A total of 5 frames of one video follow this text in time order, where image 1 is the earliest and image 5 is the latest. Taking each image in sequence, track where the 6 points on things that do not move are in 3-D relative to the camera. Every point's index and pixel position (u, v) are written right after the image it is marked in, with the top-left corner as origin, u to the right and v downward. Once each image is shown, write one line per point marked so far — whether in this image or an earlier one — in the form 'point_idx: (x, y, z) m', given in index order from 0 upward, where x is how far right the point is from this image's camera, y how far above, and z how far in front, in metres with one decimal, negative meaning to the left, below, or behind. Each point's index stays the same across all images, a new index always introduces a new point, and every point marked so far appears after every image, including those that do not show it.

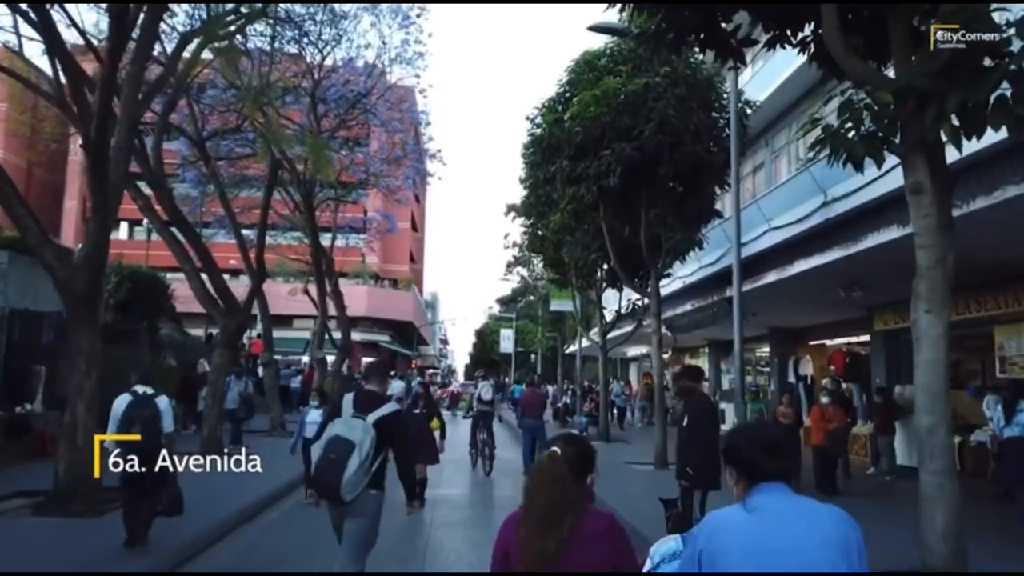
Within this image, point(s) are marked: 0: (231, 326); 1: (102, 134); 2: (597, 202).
0: (-4.9, -0.7, +17.8) m
1: (-4.5, +1.7, +11.0) m
2: (+1.5, +1.5, +18.5) m
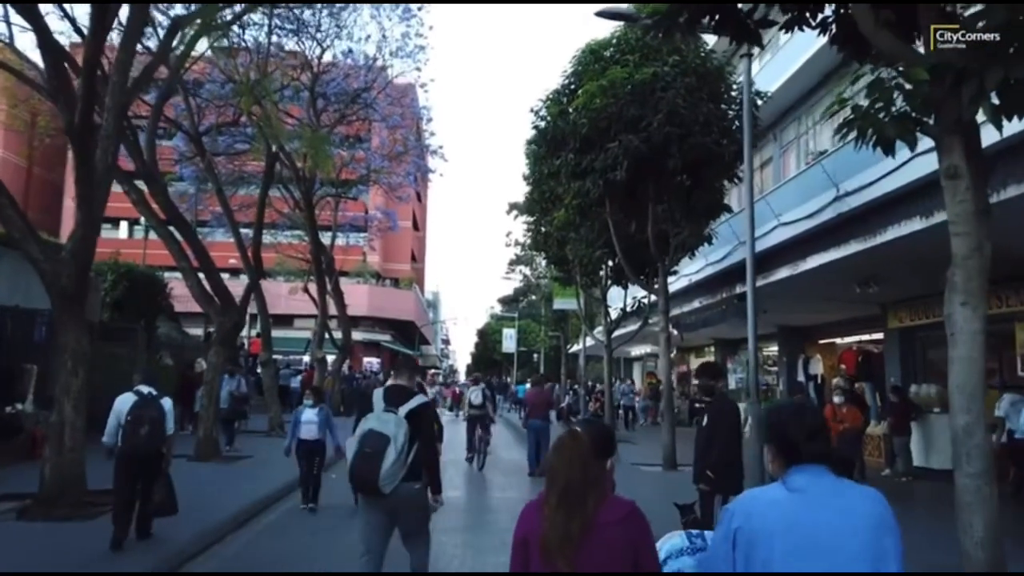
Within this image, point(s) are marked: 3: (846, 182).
0: (-4.9, -0.6, +17.3) m
1: (-4.4, +1.7, +10.5) m
2: (+1.6, +1.6, +18.0) m
3: (+6.1, +1.9, +18.5) m
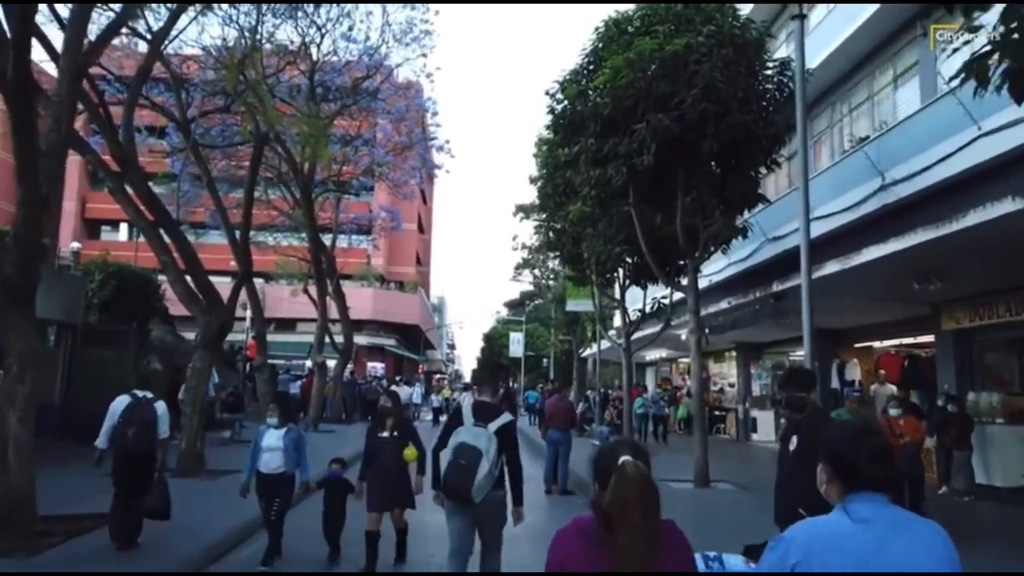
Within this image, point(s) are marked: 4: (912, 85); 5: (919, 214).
0: (-4.6, -0.6, +15.8) m
1: (-4.2, +1.8, +8.9) m
2: (+1.8, +1.6, +16.4) m
3: (+6.3, +2.0, +16.9) m
4: (+7.2, +3.7, +18.3) m
5: (+6.0, +1.1, +14.7) m
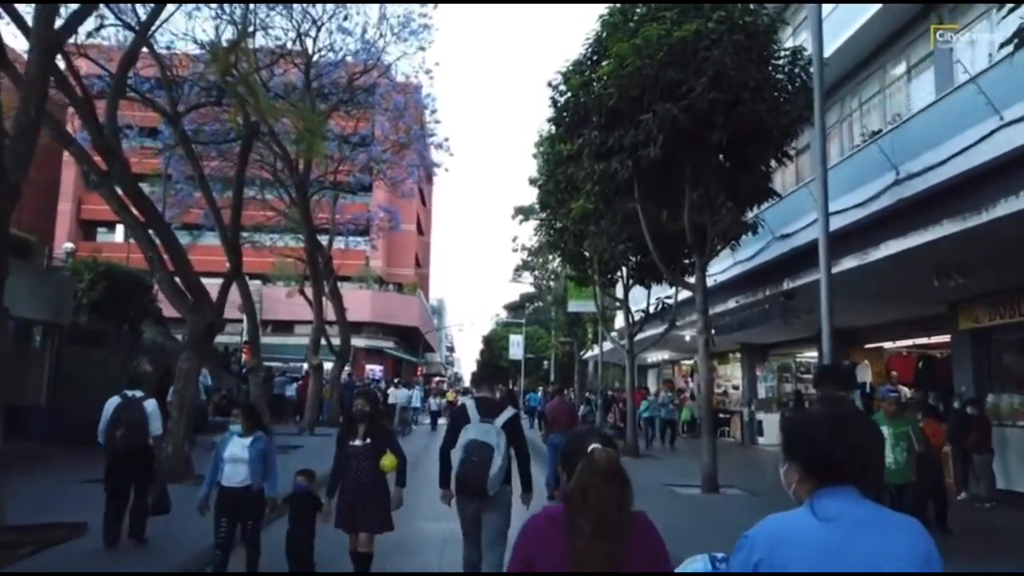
0: (-4.6, -0.5, +15.1) m
1: (-4.2, +1.8, +8.3) m
2: (+1.9, +1.7, +15.8) m
3: (+6.4, +2.0, +16.3) m
4: (+7.2, +3.7, +17.7) m
5: (+6.0, +1.1, +14.1) m
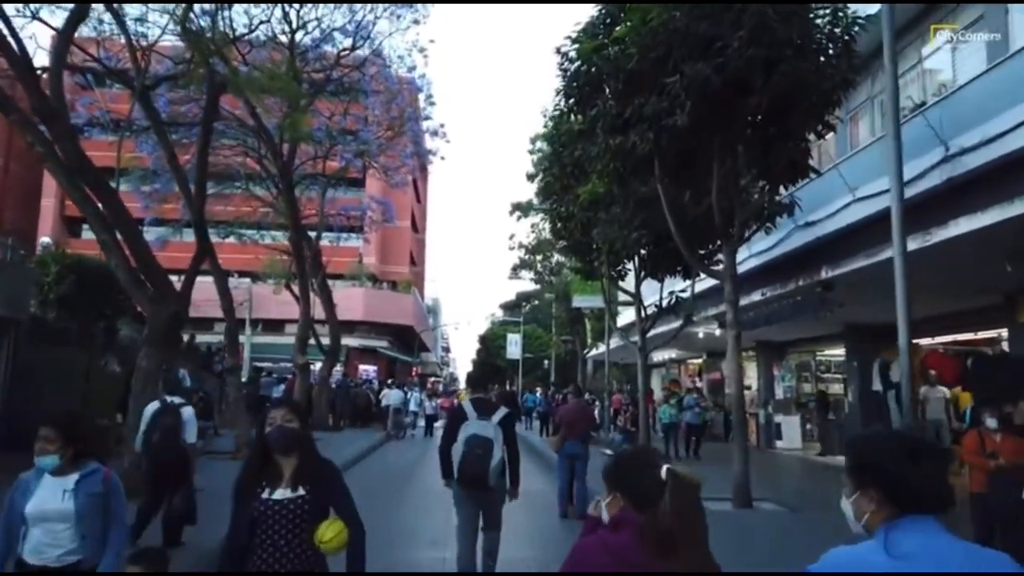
0: (-4.5, -0.4, +13.3) m
1: (-4.1, +2.0, +6.5) m
2: (+1.9, +1.8, +14.0) m
3: (+6.4, +2.2, +14.5) m
4: (+7.3, +3.9, +16.0) m
5: (+6.1, +1.3, +12.4) m
